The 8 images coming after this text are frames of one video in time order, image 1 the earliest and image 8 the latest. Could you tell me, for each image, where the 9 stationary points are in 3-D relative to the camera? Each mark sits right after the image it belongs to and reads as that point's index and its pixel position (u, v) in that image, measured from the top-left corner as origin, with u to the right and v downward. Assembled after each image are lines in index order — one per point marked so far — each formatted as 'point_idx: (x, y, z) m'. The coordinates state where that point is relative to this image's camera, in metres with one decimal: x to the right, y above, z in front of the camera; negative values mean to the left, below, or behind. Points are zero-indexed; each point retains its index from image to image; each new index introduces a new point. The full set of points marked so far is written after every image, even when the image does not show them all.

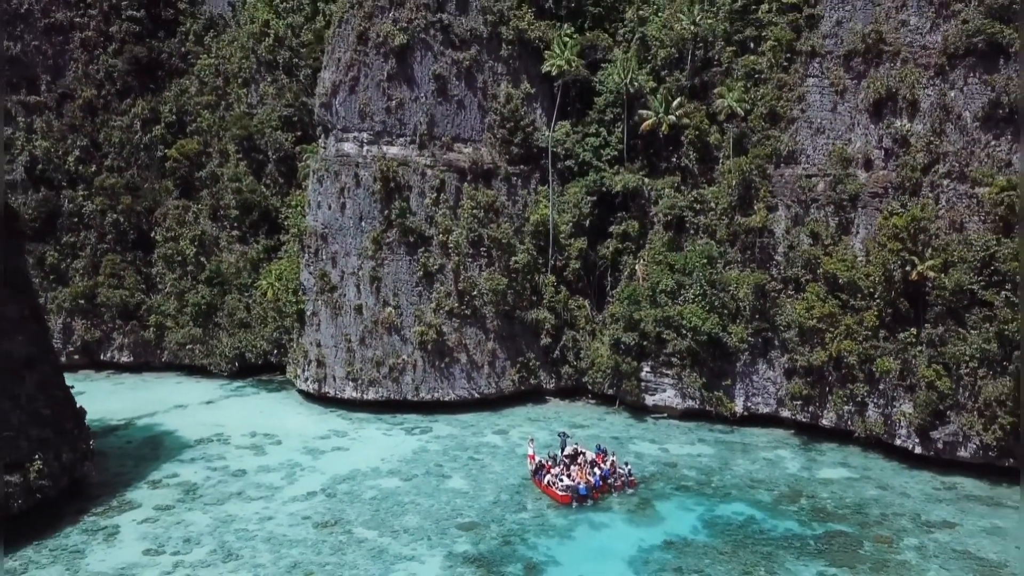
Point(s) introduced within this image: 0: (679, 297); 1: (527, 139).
0: (+3.7, -0.2, +16.4) m
1: (+0.4, +3.6, +18.1) m
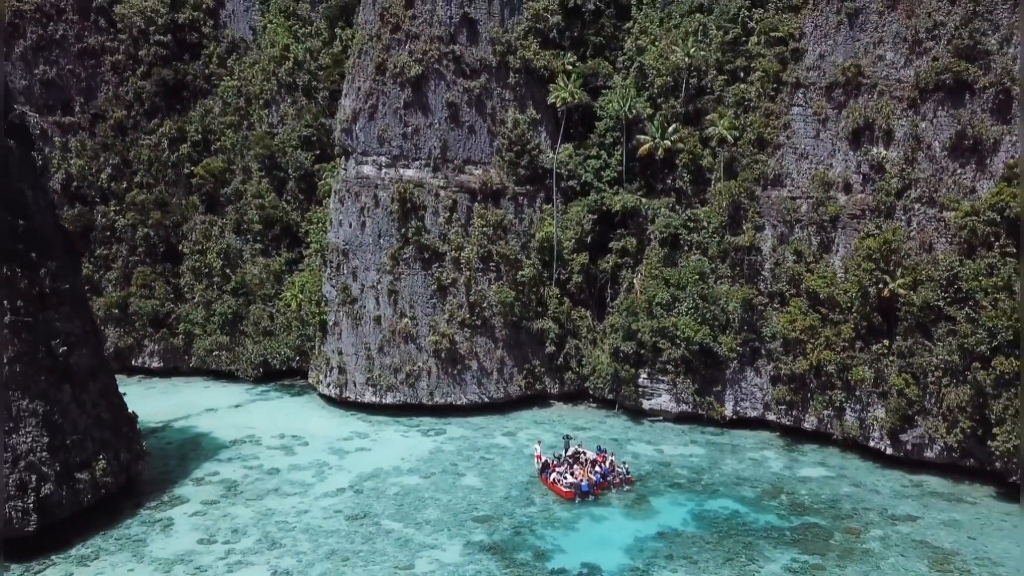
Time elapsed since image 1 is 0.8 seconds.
0: (+3.8, -0.5, +17.7) m
1: (+0.5, +3.3, +19.4) m
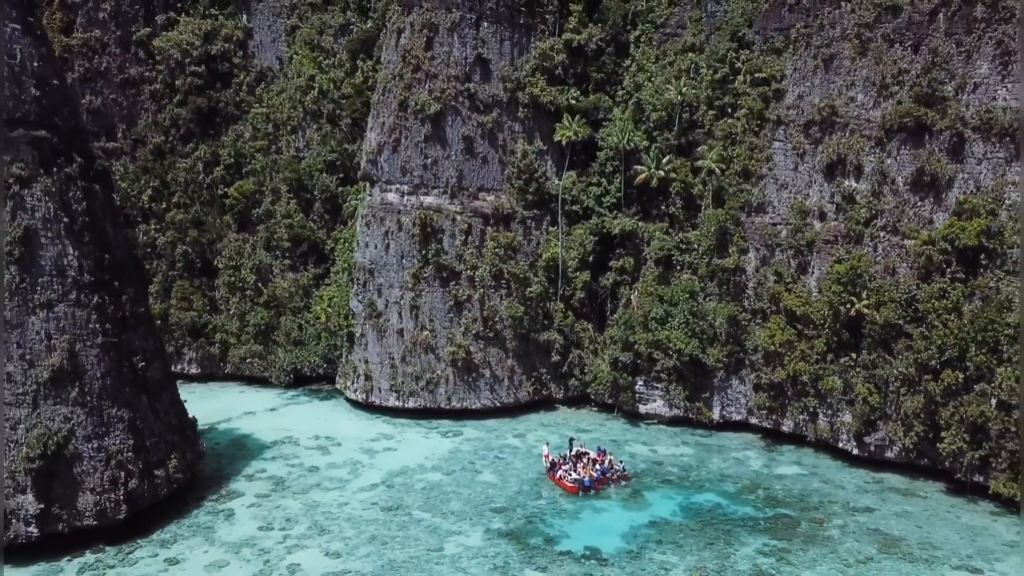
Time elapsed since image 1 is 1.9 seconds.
0: (+4.1, -0.9, +19.7) m
1: (+0.8, +2.9, +21.4) m
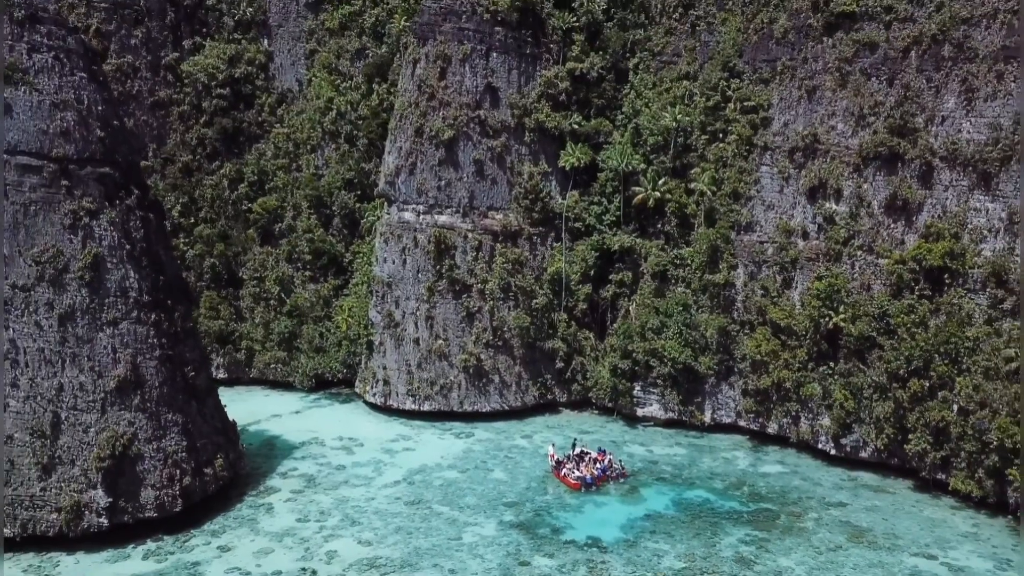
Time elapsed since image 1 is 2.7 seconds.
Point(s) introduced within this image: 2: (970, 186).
0: (+4.3, -1.3, +21.4) m
1: (+1.0, +2.5, +23.1) m
2: (+10.8, +2.4, +17.6) m
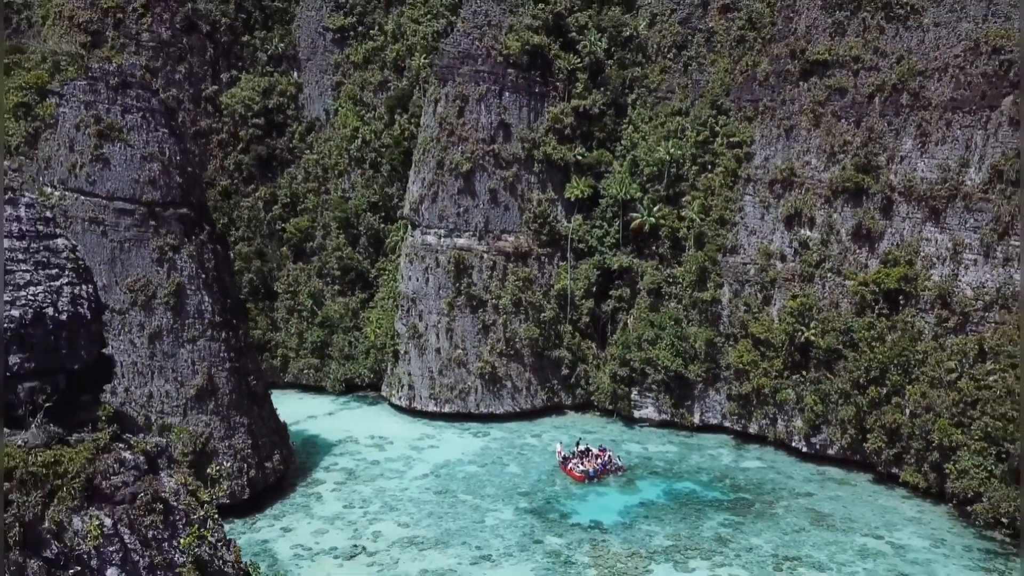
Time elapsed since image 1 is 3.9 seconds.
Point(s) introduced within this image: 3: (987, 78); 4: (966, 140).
0: (+4.7, -1.8, +24.1) m
1: (+1.4, +2.0, +25.7) m
2: (+11.1, +1.9, +20.2) m
3: (+12.4, +5.5, +19.4) m
4: (+12.0, +3.9, +19.7) m
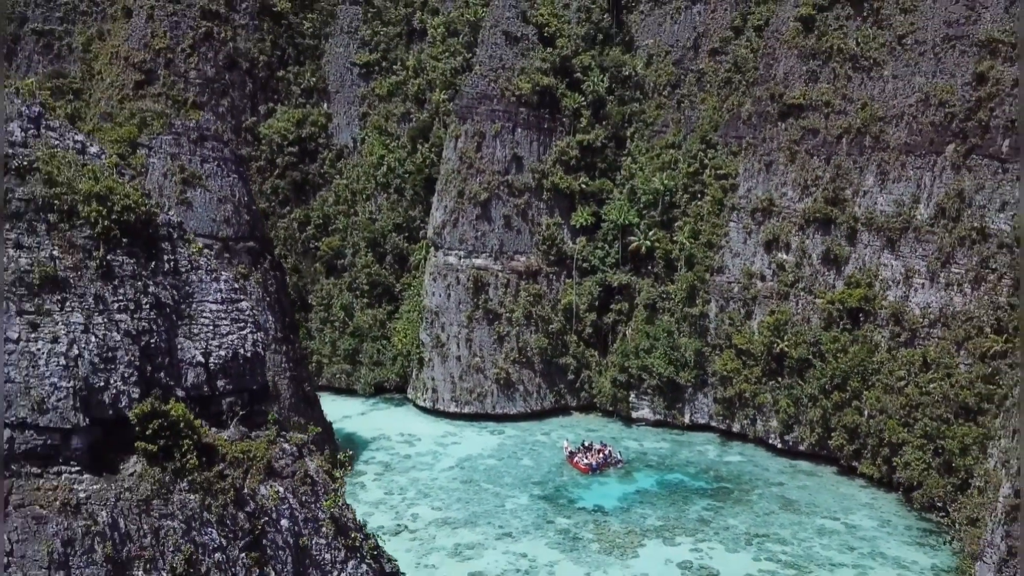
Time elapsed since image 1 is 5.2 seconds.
0: (+5.1, -2.3, +27.3) m
1: (+1.8, +1.5, +28.9) m
2: (+11.6, +1.3, +23.4) m
3: (+12.8, +4.9, +22.6) m
4: (+12.4, +3.3, +22.8) m
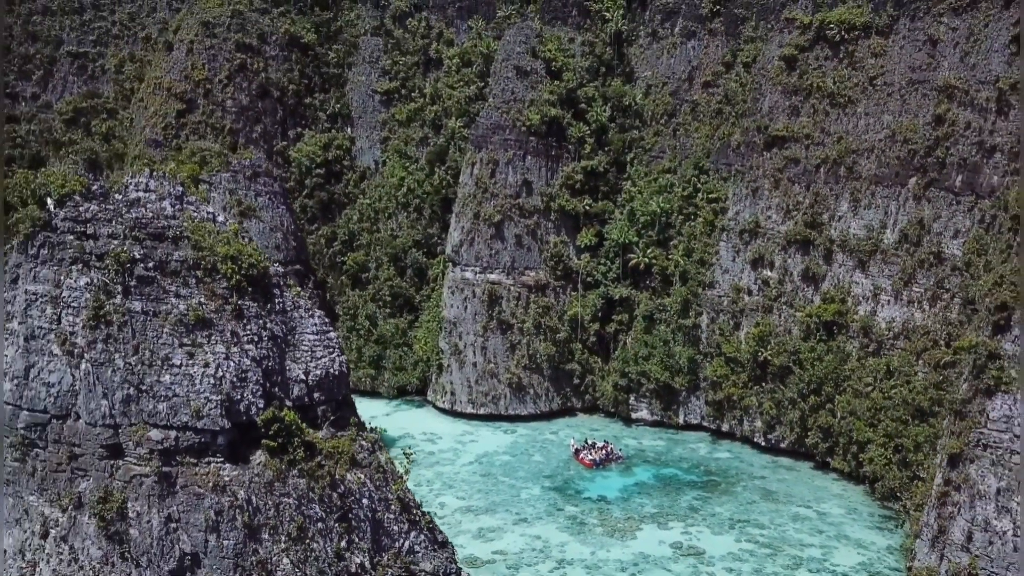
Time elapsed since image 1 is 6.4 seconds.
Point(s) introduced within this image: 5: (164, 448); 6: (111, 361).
0: (+5.6, -2.9, +30.2) m
1: (+2.3, +0.9, +31.8) m
2: (+12.0, +0.8, +26.3) m
3: (+13.3, +4.4, +25.5) m
4: (+12.9, +2.8, +25.7) m
5: (-5.0, -2.3, +10.7) m
6: (-5.8, -1.1, +10.7) m
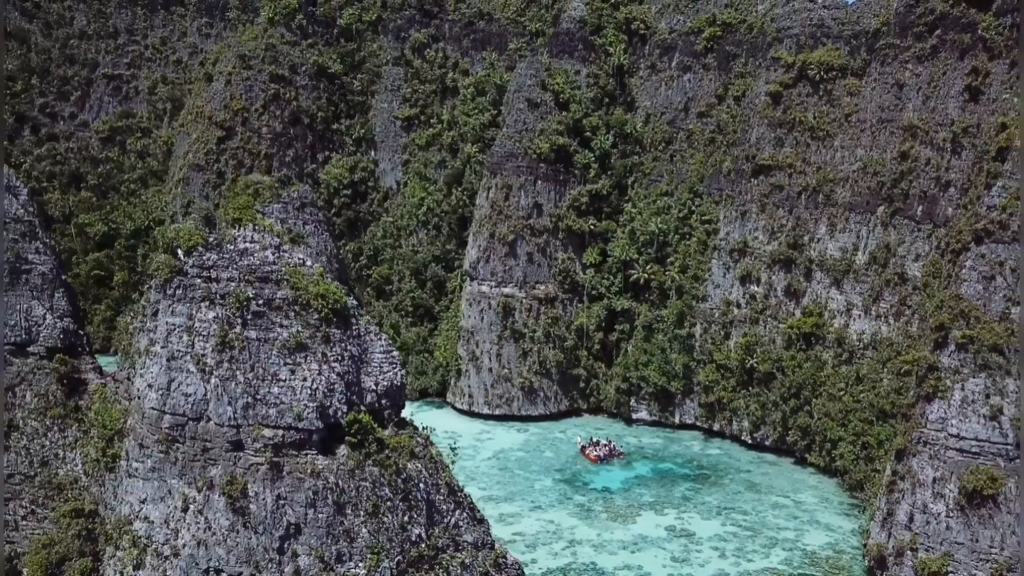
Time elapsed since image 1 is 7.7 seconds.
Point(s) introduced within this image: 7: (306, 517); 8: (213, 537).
0: (+6.1, -3.5, +33.4) m
1: (+2.9, +0.3, +35.1) m
2: (+12.6, +0.2, +29.6) m
3: (+13.8, +3.8, +28.7) m
4: (+13.4, +2.2, +29.0) m
5: (-4.5, -2.9, +14.0) m
6: (-5.2, -1.7, +14.0) m
7: (-3.9, -4.3, +14.0) m
8: (-5.6, -4.6, +13.8) m
